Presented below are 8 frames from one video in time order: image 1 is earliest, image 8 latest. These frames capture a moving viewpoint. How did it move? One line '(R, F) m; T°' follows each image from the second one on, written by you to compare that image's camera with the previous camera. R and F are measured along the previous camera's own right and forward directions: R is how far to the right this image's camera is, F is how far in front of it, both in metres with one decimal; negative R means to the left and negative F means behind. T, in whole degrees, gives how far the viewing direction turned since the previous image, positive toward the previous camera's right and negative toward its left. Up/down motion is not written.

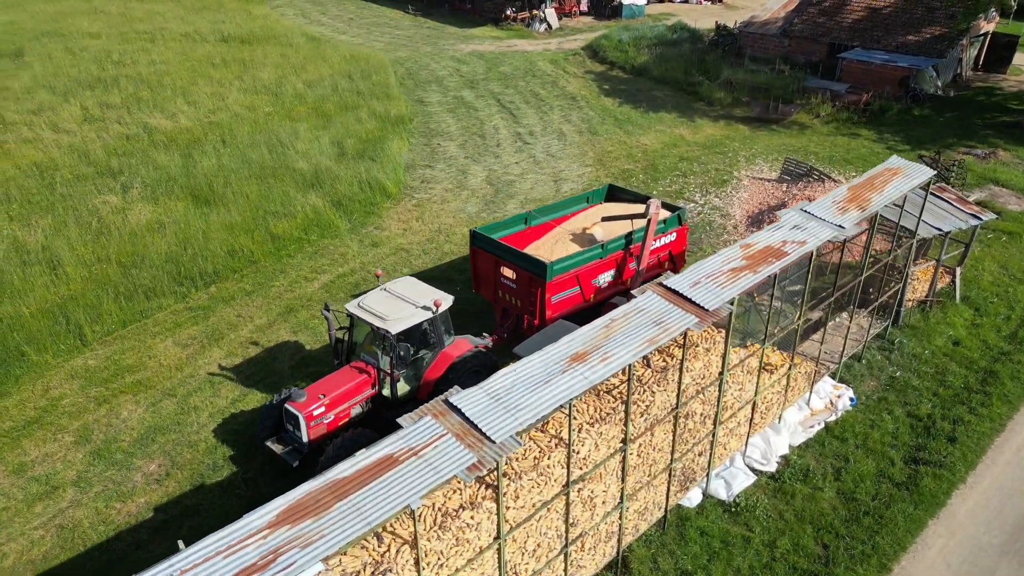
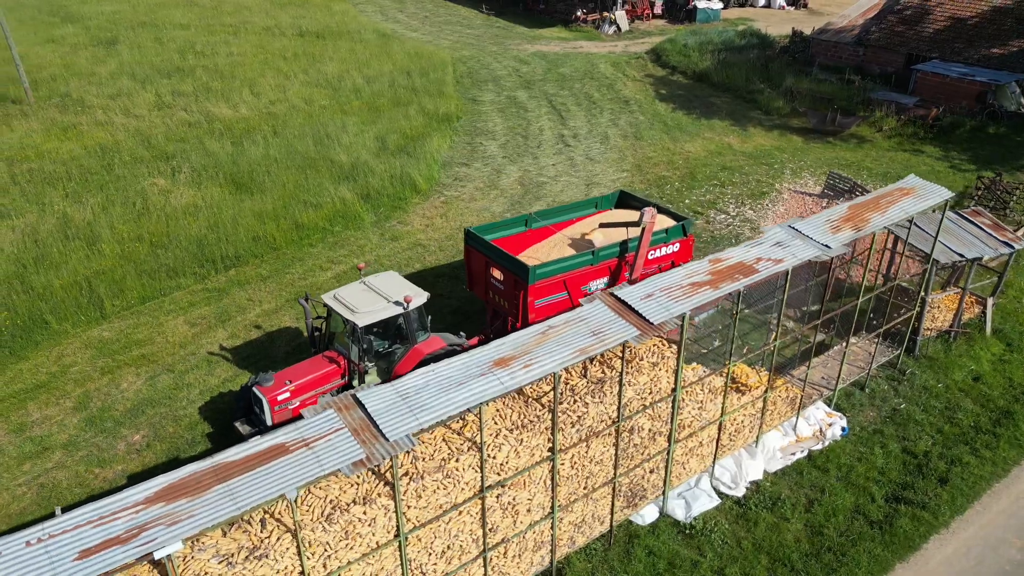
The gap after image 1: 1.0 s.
(+1.4, +0.1) m; -6°
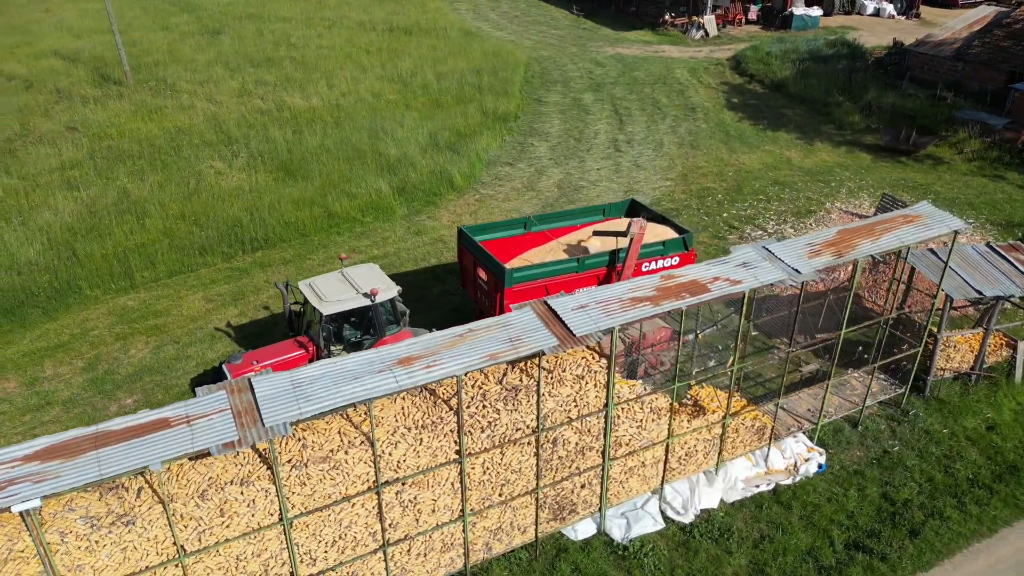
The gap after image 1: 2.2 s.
(+1.7, +0.1) m; -8°
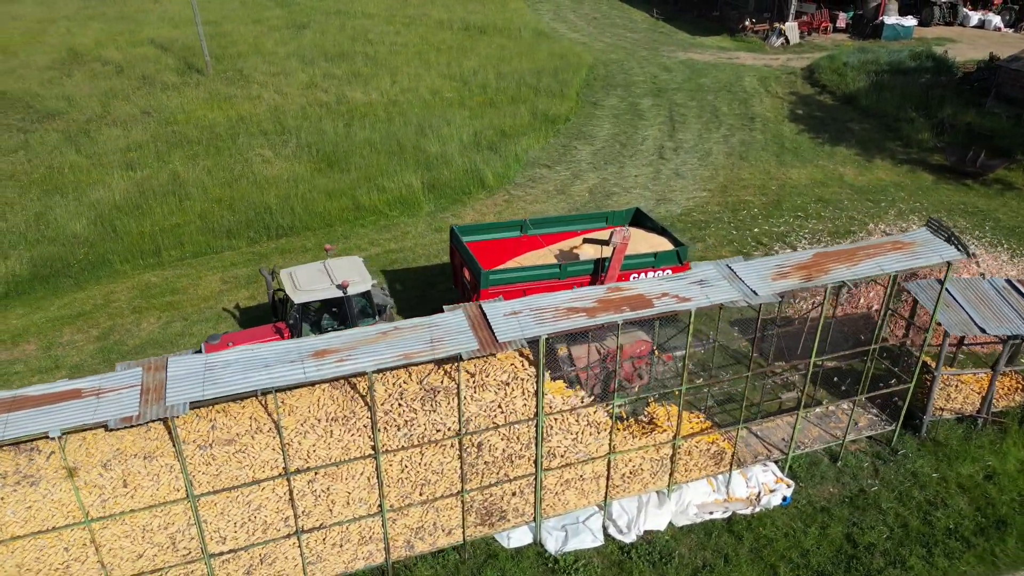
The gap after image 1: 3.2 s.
(+1.6, +0.1) m; -7°
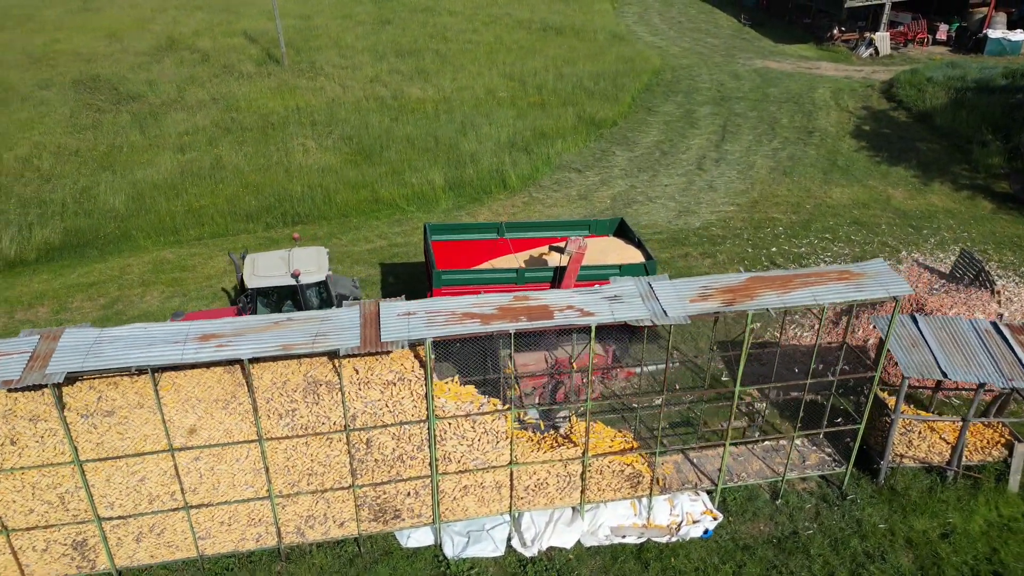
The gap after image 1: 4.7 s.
(+2.0, +0.2) m; -8°
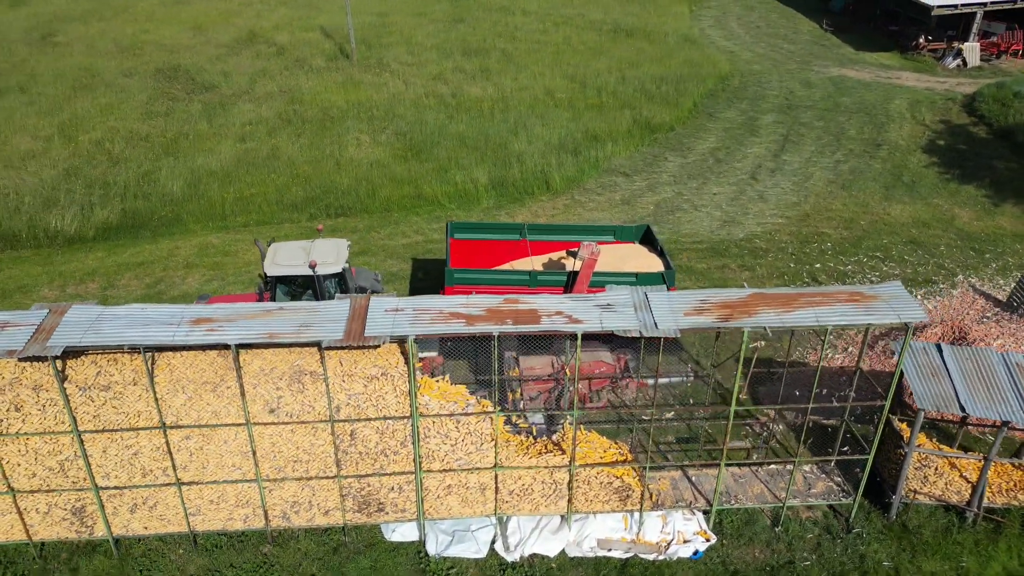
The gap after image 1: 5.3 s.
(+0.9, +0.1) m; -6°
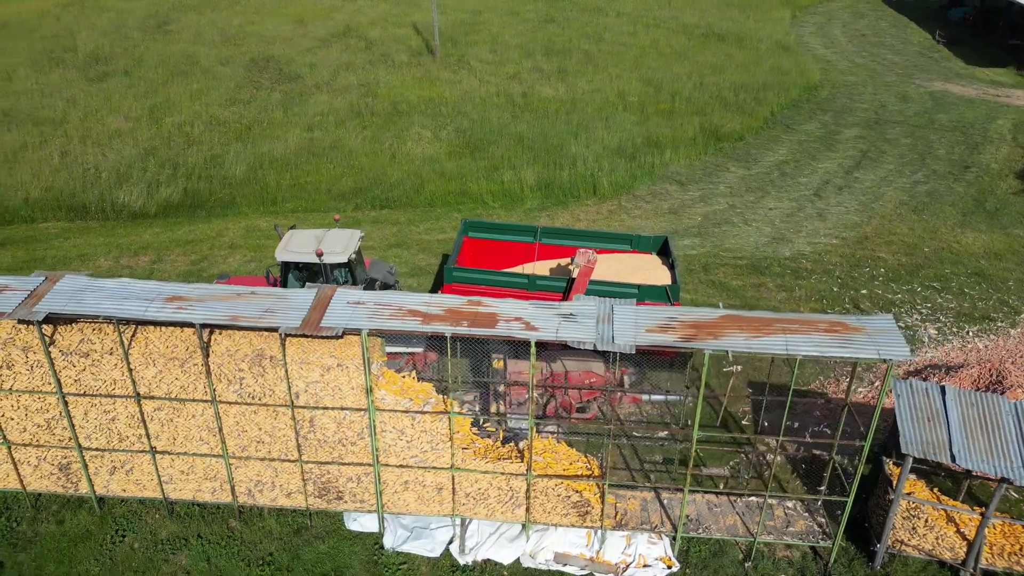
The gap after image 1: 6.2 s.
(+1.4, +0.2) m; -7°
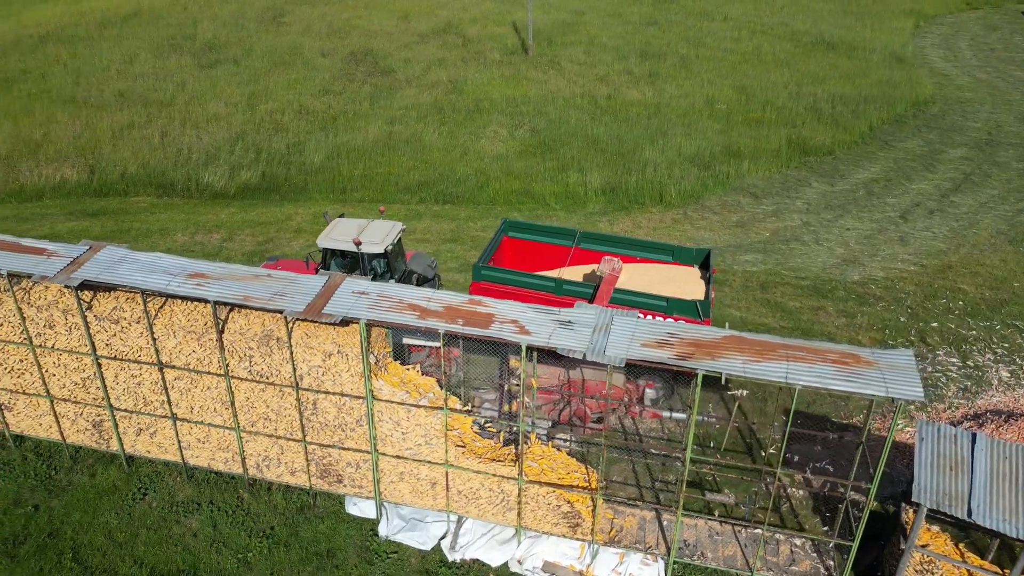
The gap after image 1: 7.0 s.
(+1.0, +0.1) m; -8°
